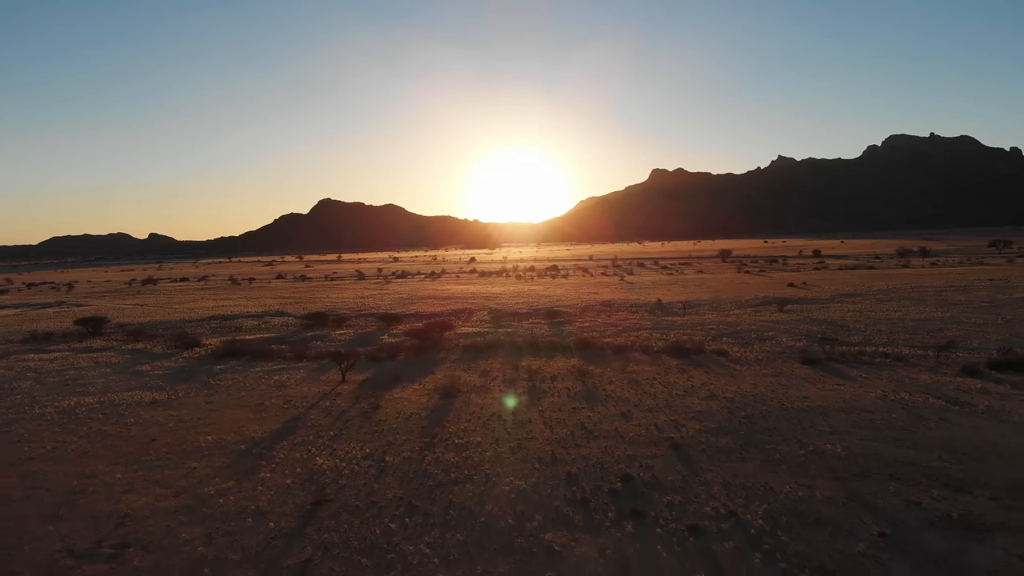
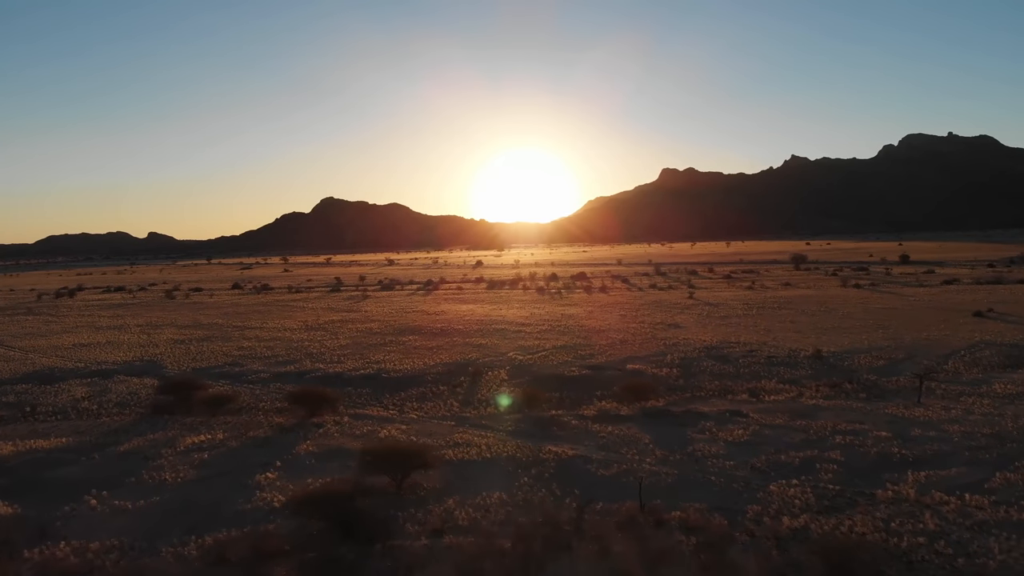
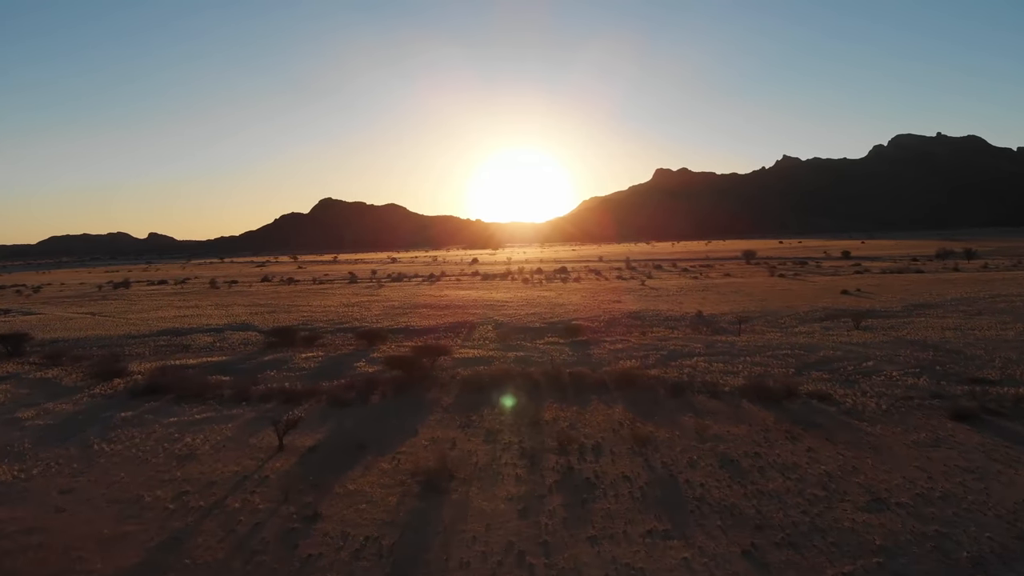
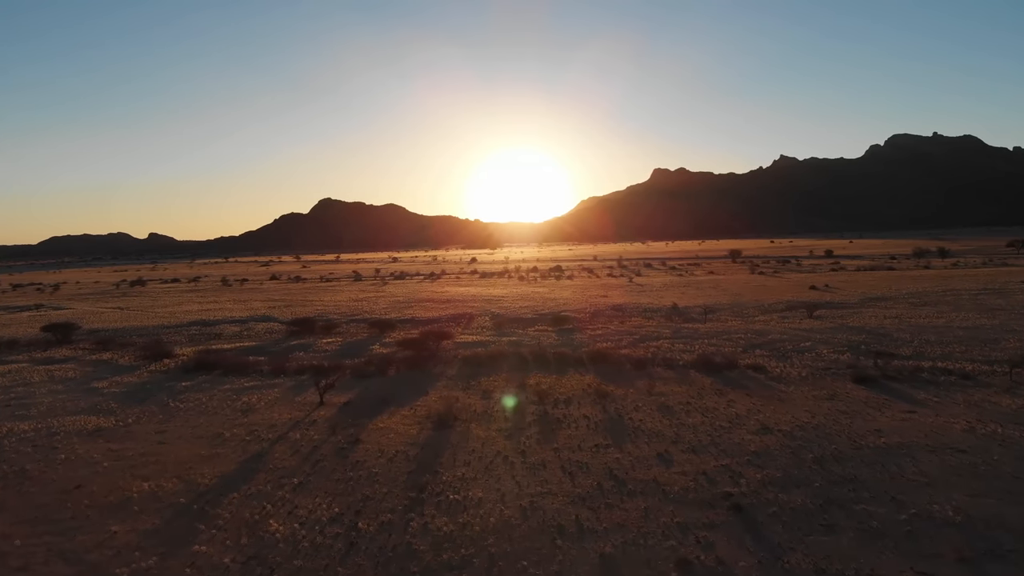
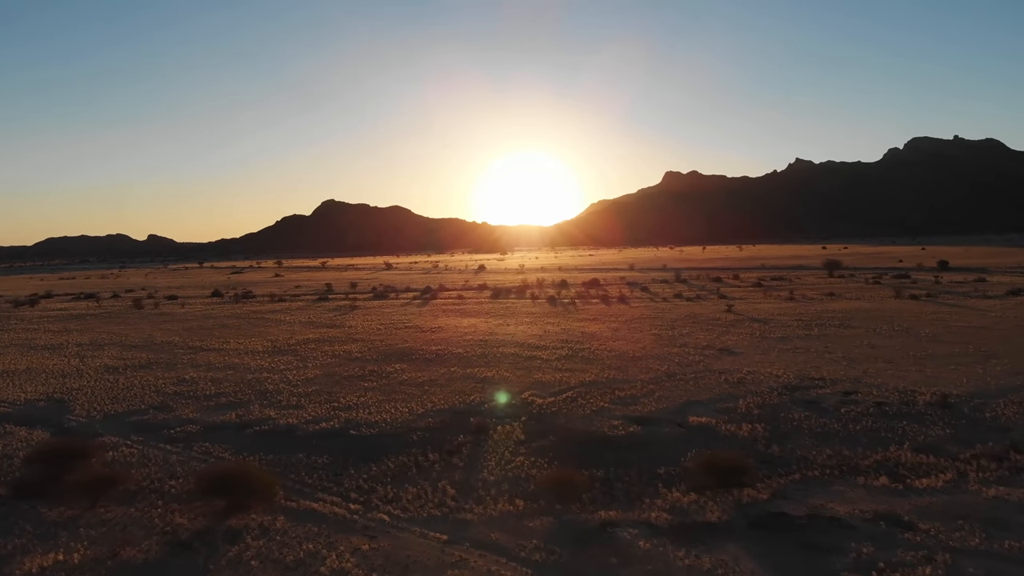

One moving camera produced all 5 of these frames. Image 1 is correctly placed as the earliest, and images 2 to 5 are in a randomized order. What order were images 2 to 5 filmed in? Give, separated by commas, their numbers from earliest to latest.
4, 3, 2, 5
